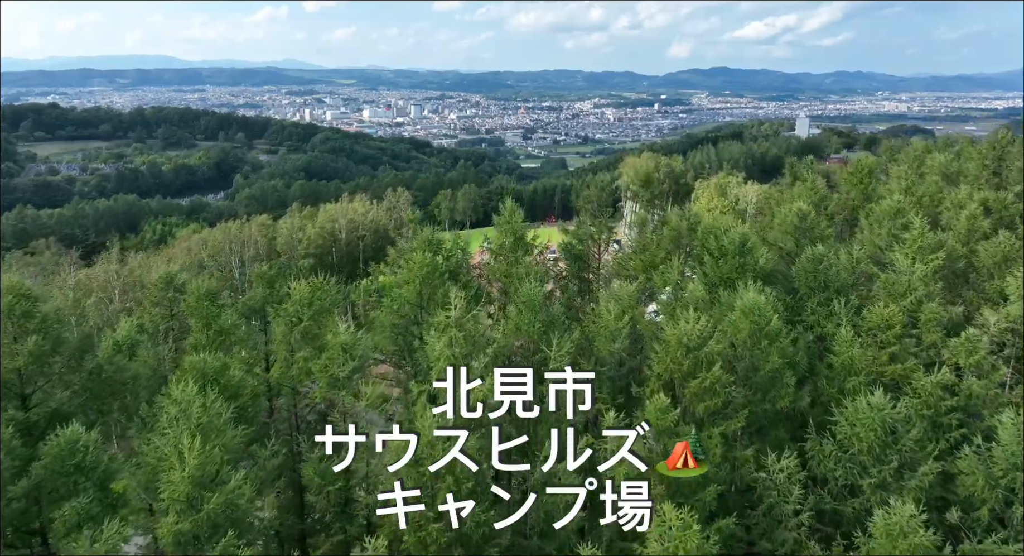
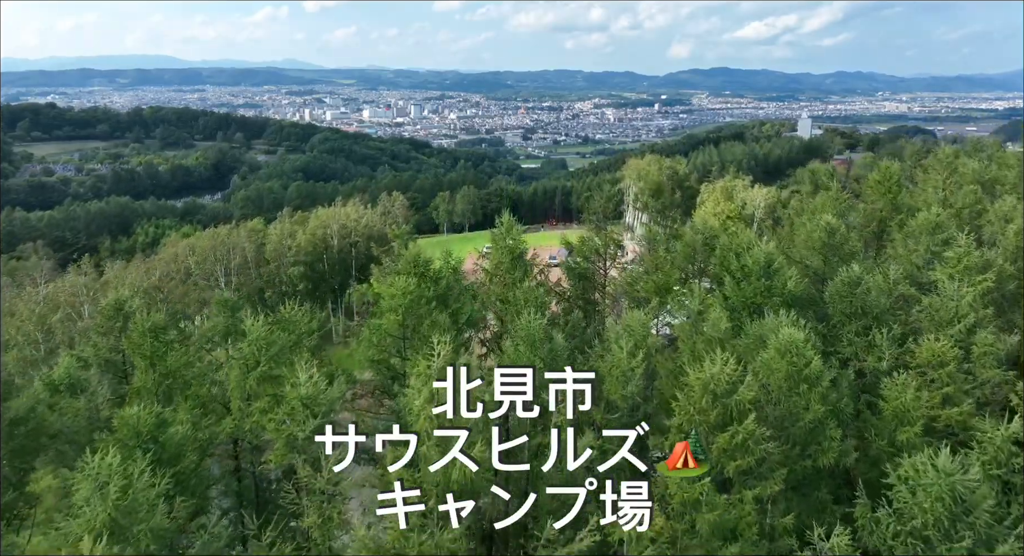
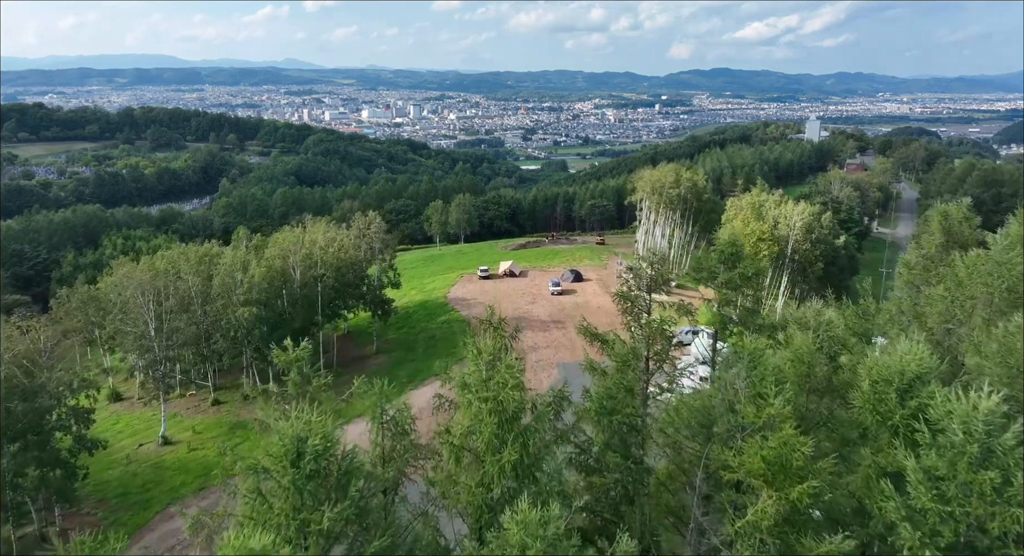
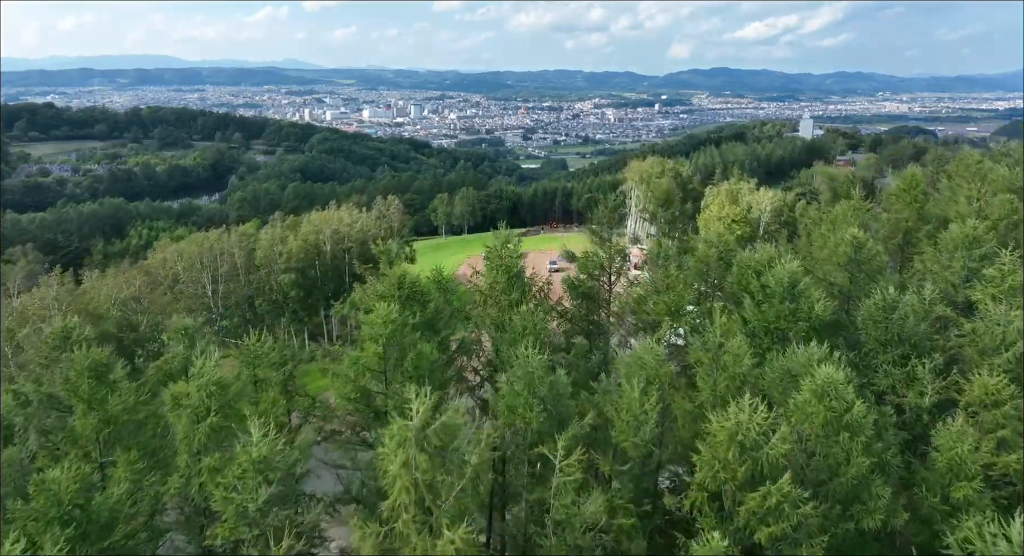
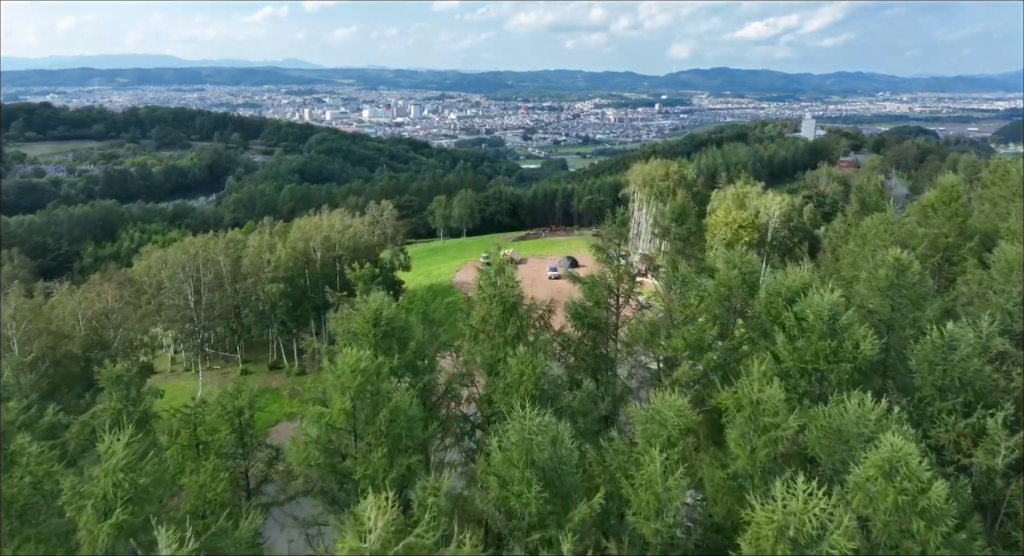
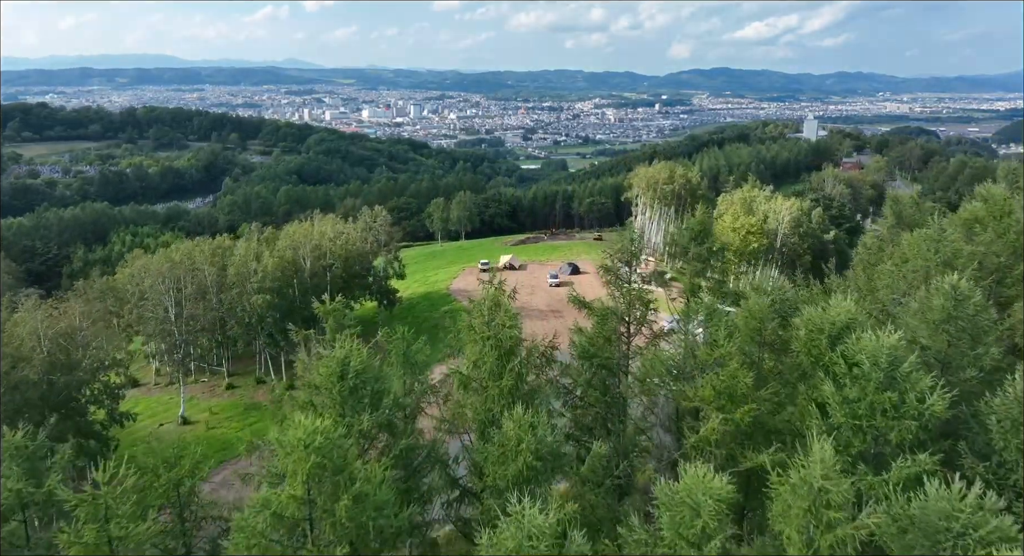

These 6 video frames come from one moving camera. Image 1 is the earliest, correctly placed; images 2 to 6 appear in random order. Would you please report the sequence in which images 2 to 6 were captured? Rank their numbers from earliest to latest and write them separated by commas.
2, 4, 5, 6, 3
